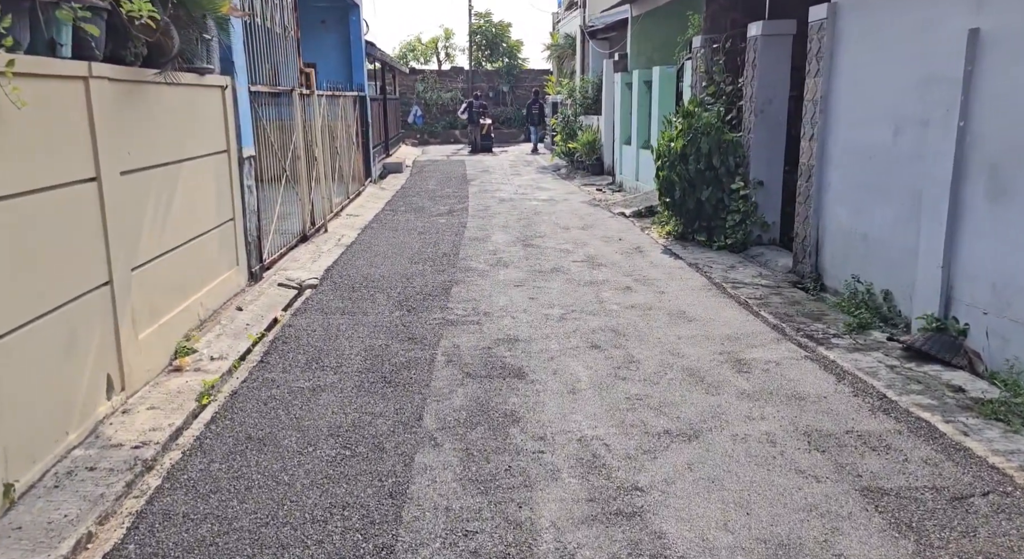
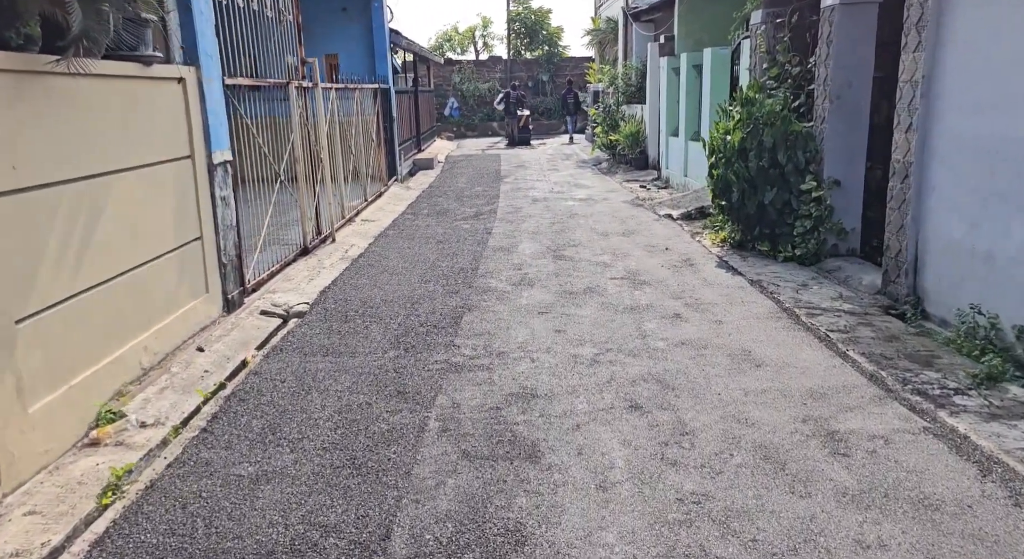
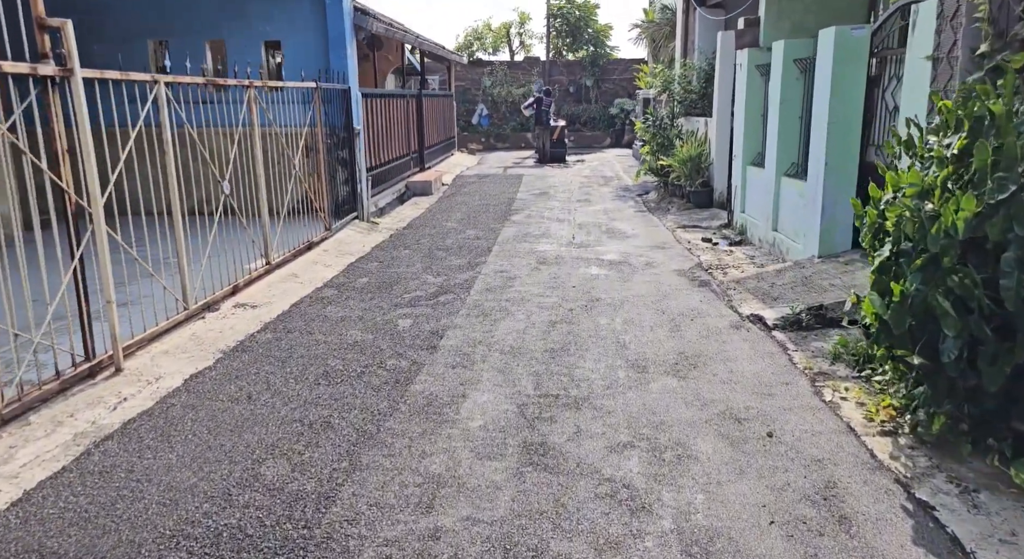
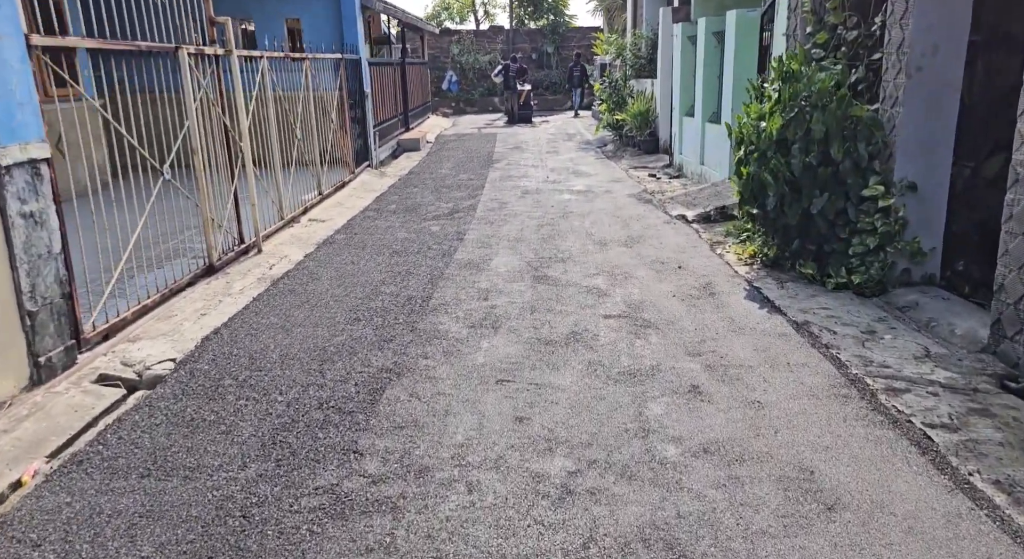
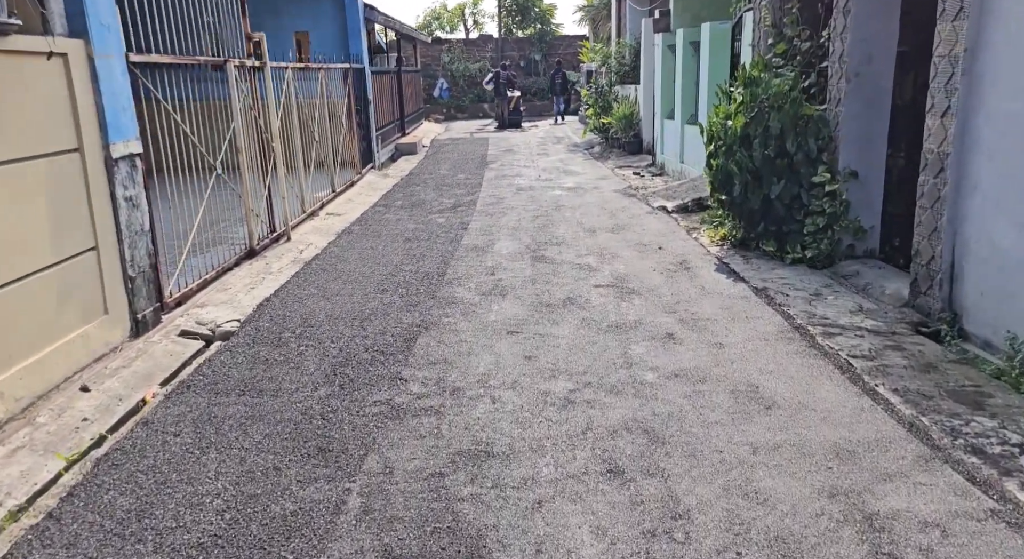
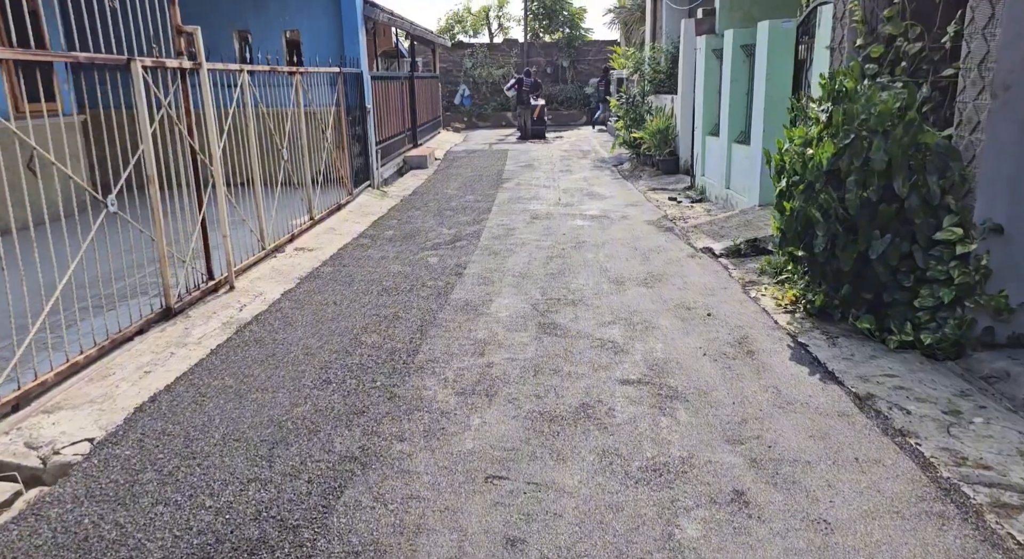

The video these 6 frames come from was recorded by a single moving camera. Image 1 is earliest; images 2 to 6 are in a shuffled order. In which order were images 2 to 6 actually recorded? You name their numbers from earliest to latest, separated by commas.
2, 5, 4, 6, 3
